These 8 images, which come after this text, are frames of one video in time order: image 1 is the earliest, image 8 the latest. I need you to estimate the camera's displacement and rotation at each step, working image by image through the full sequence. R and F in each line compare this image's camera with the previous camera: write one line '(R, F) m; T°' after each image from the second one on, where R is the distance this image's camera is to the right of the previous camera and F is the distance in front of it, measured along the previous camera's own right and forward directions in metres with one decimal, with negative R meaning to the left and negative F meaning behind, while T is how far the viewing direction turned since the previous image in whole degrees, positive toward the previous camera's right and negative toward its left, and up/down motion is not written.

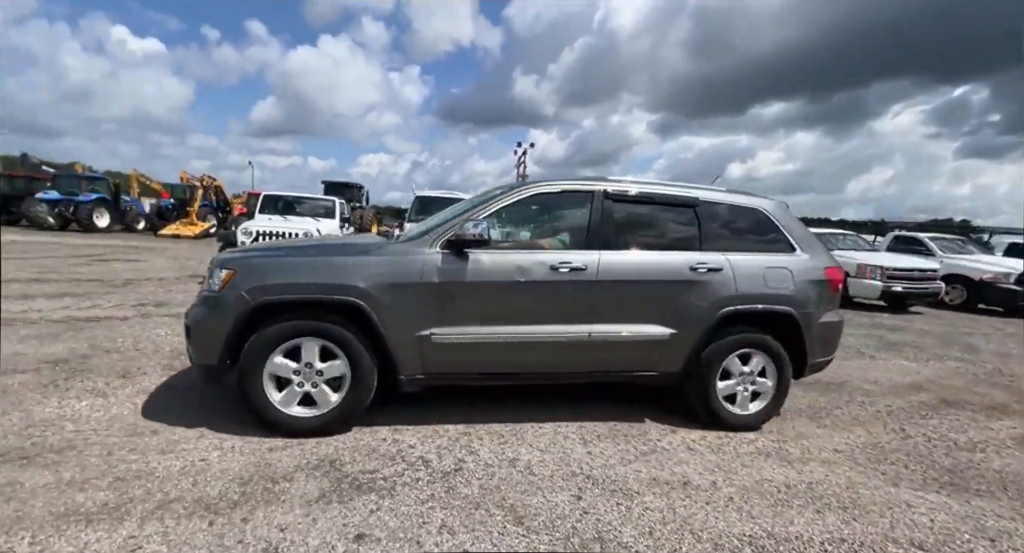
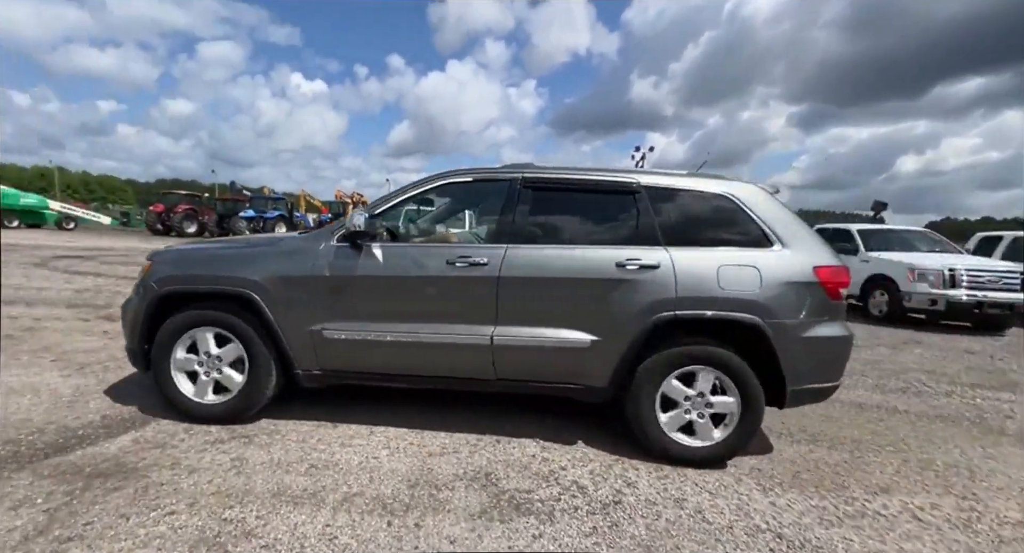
(-0.2, +0.1) m; -16°
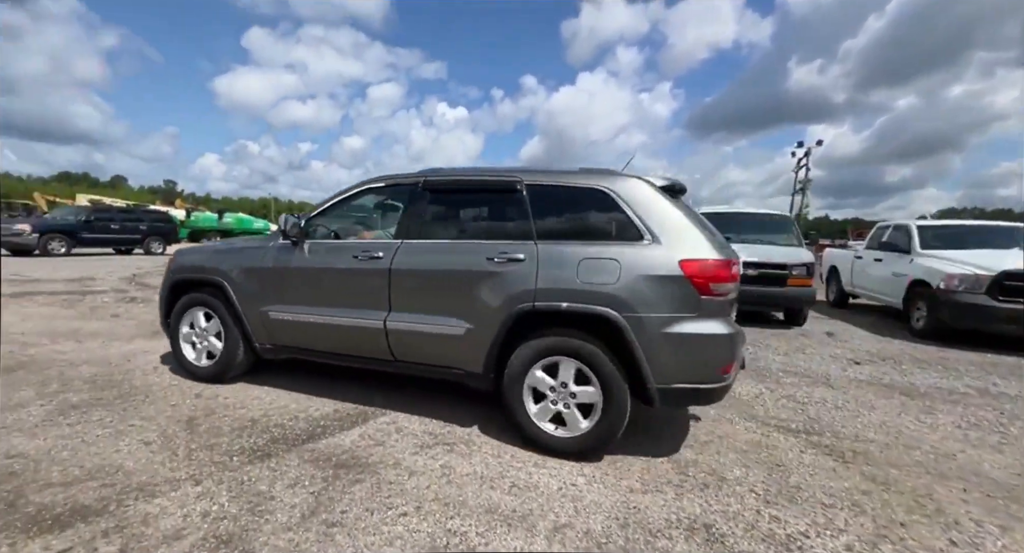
(-0.3, 0.0) m; -18°
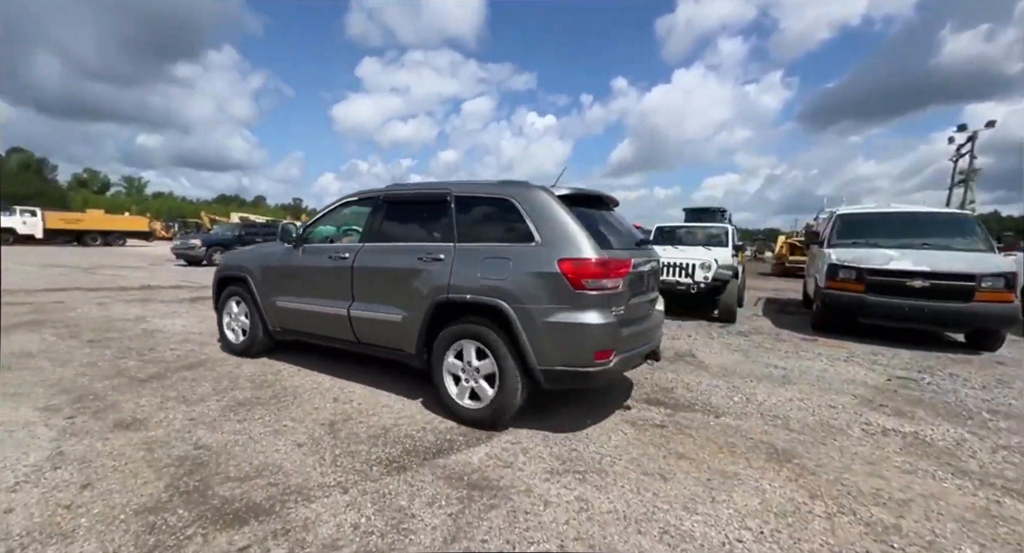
(-0.2, +0.1) m; -12°
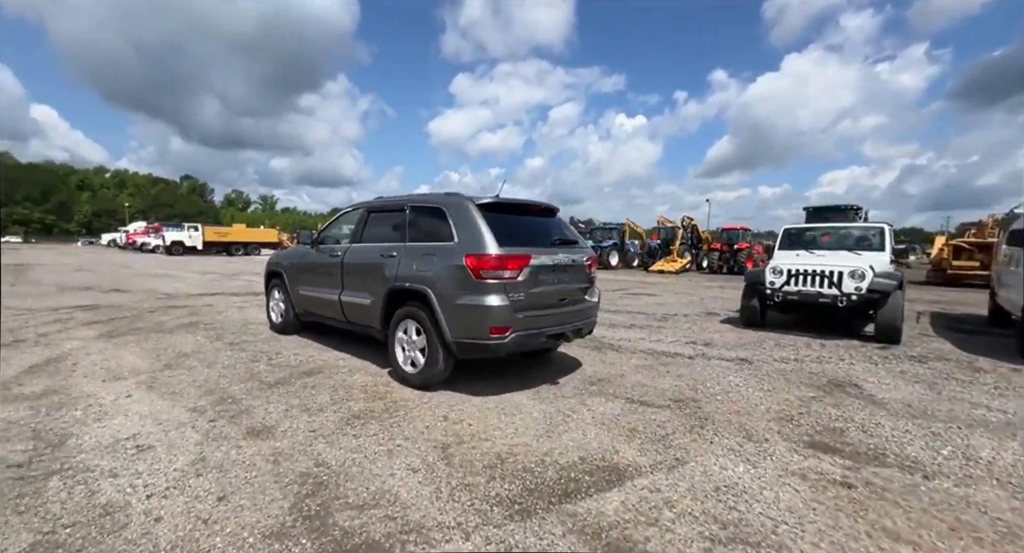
(-0.3, +0.3) m; -12°
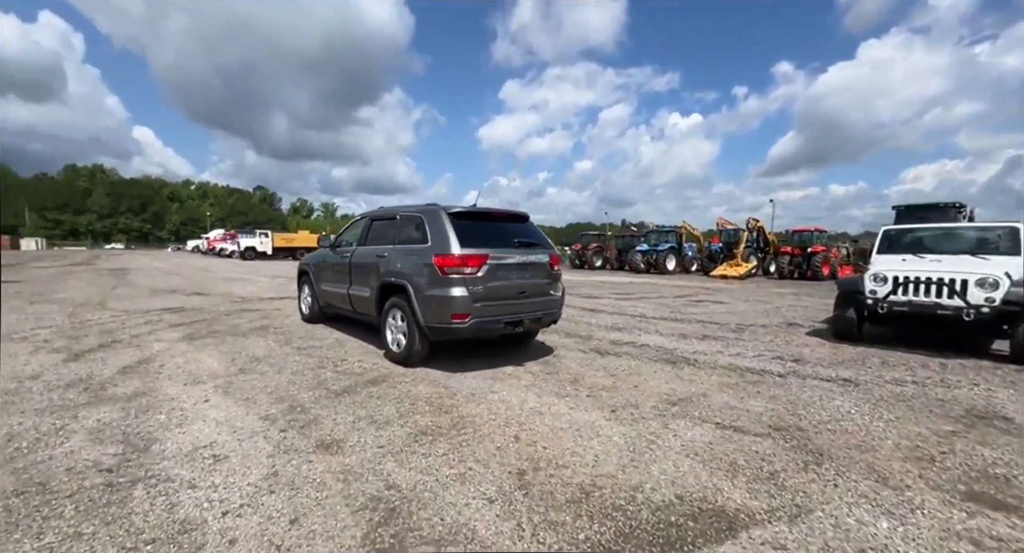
(-0.2, +0.2) m; -7°
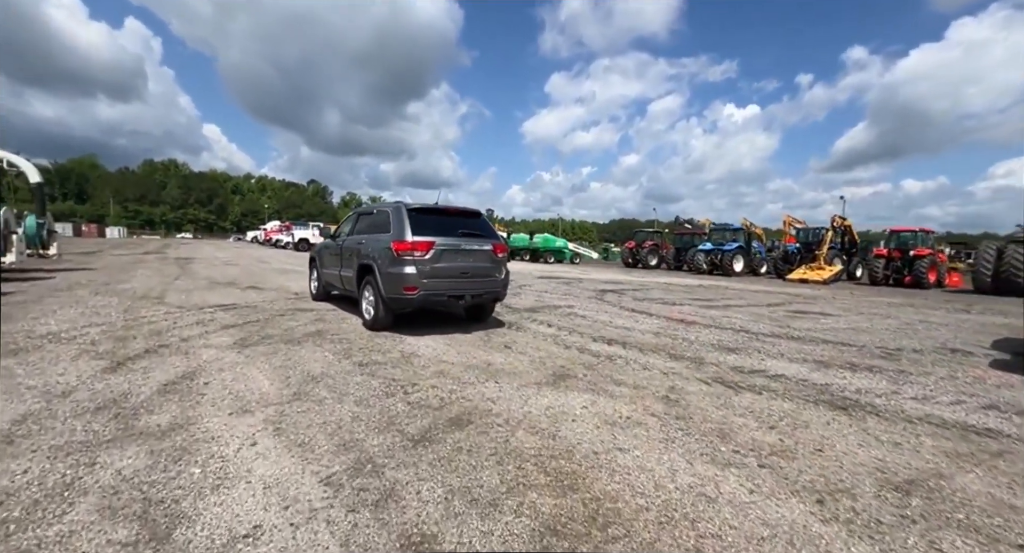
(-0.7, +1.1) m; -5°
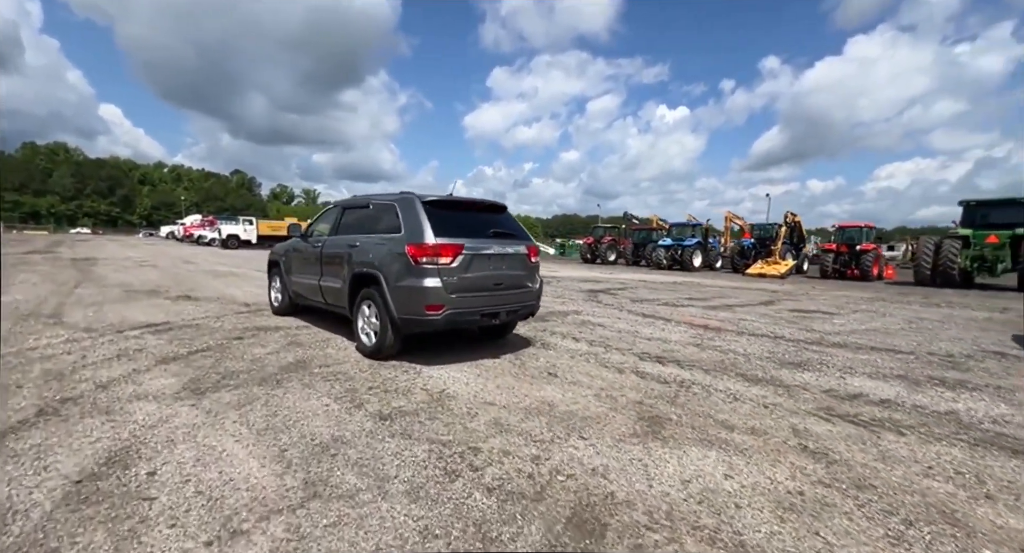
(-1.1, +1.3) m; +8°
